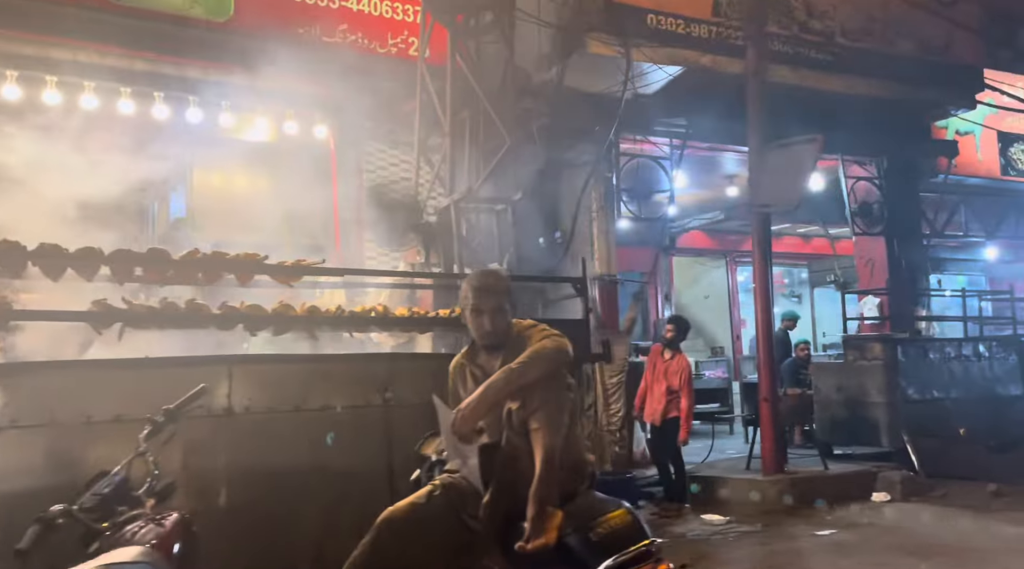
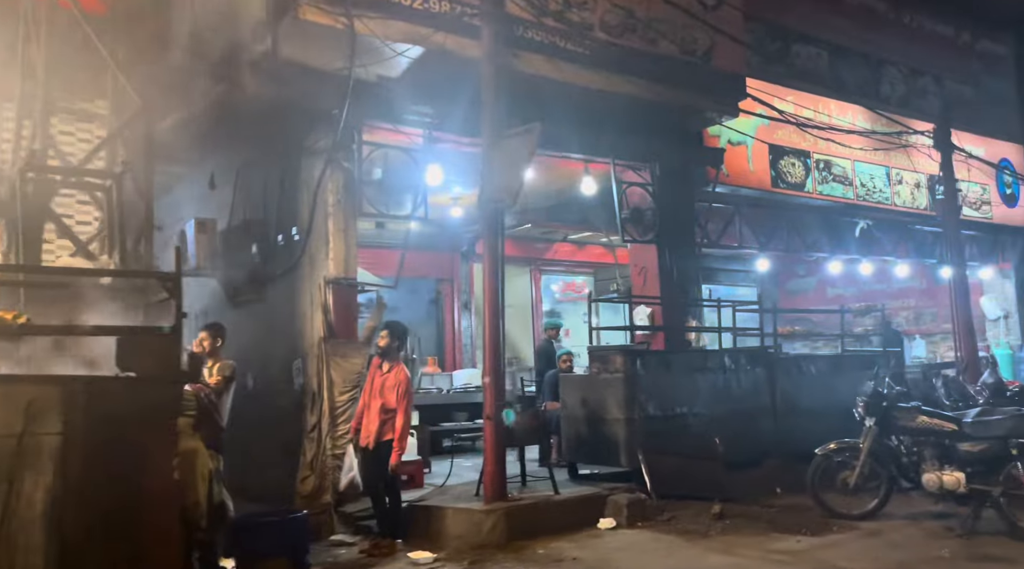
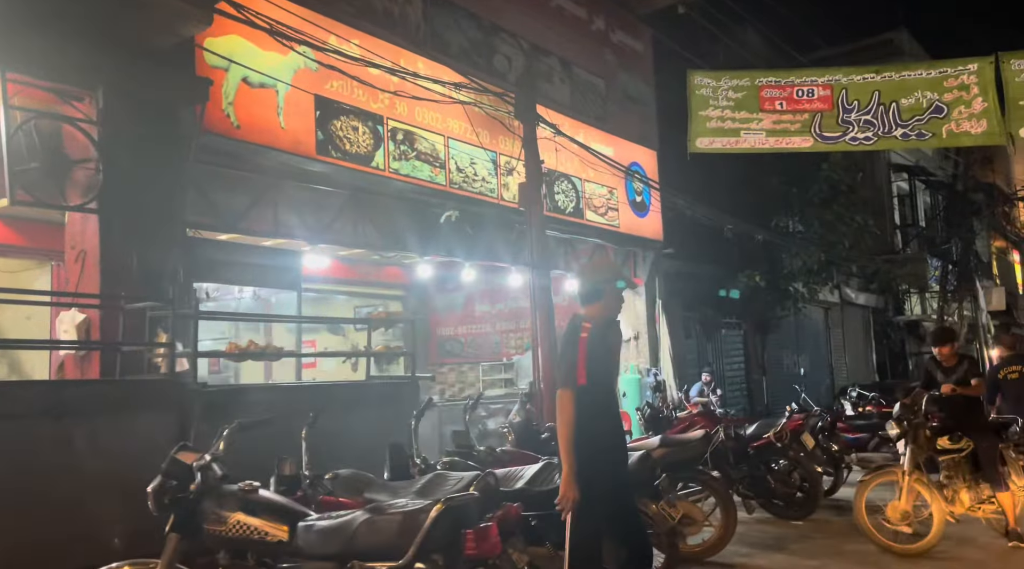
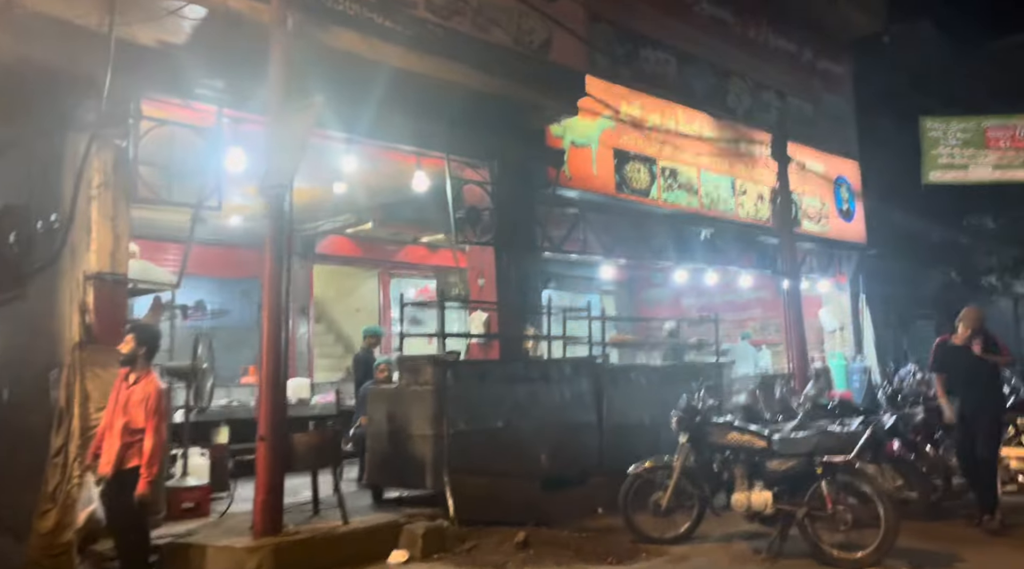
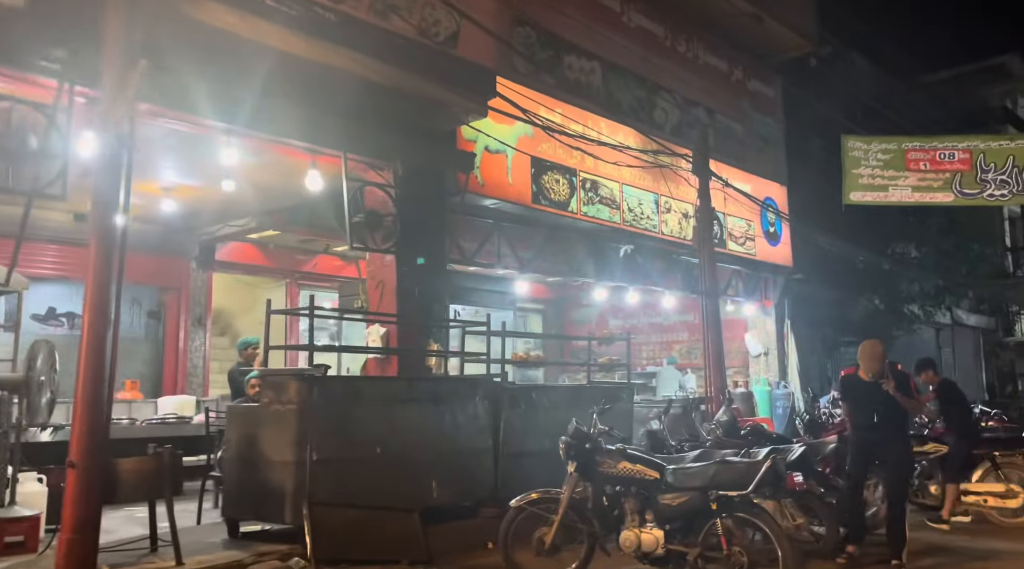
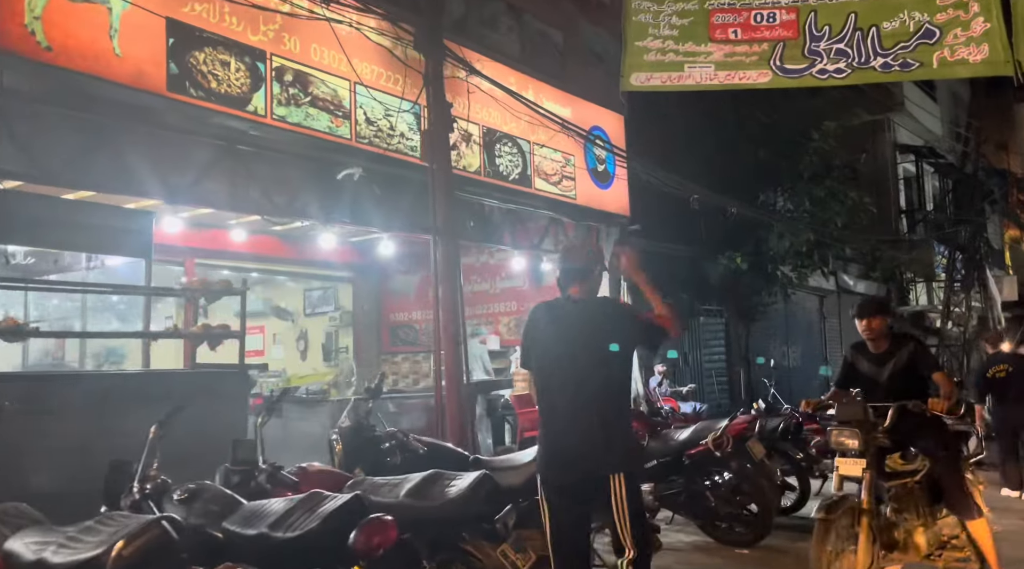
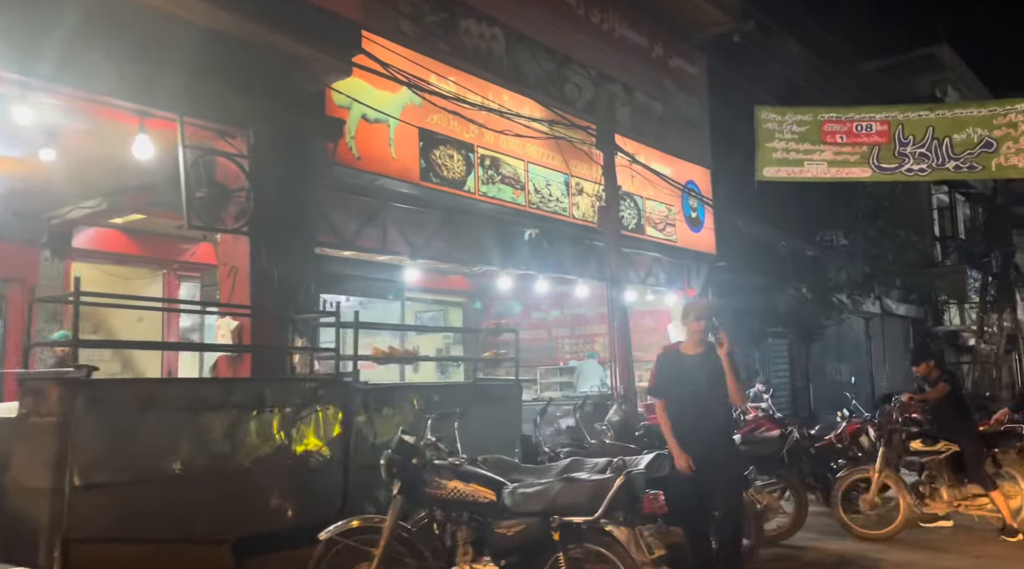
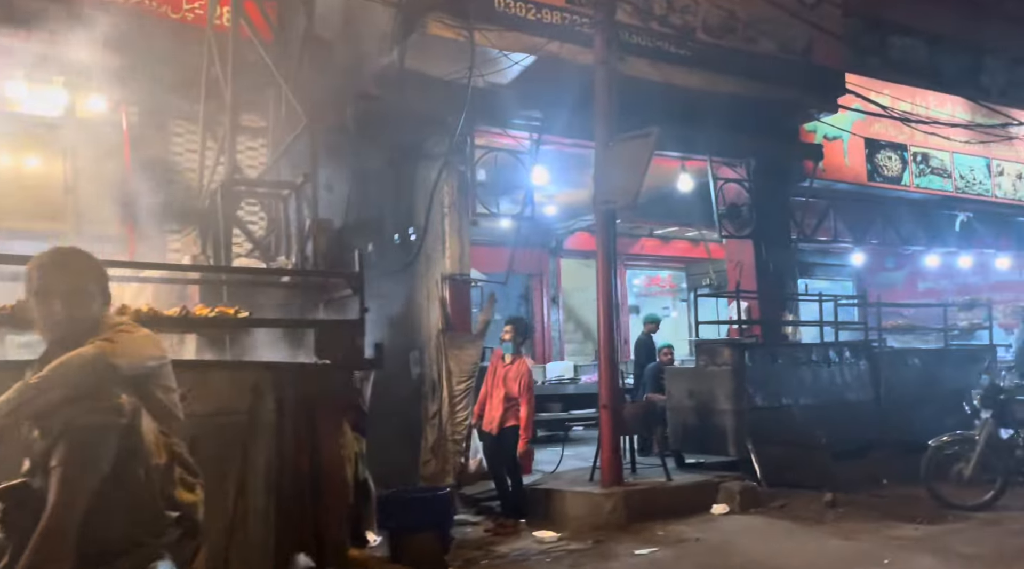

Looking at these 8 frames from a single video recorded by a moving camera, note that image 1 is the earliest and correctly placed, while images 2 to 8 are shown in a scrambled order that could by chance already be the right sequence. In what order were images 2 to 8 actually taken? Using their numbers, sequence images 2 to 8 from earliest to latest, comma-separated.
8, 2, 4, 5, 7, 3, 6
